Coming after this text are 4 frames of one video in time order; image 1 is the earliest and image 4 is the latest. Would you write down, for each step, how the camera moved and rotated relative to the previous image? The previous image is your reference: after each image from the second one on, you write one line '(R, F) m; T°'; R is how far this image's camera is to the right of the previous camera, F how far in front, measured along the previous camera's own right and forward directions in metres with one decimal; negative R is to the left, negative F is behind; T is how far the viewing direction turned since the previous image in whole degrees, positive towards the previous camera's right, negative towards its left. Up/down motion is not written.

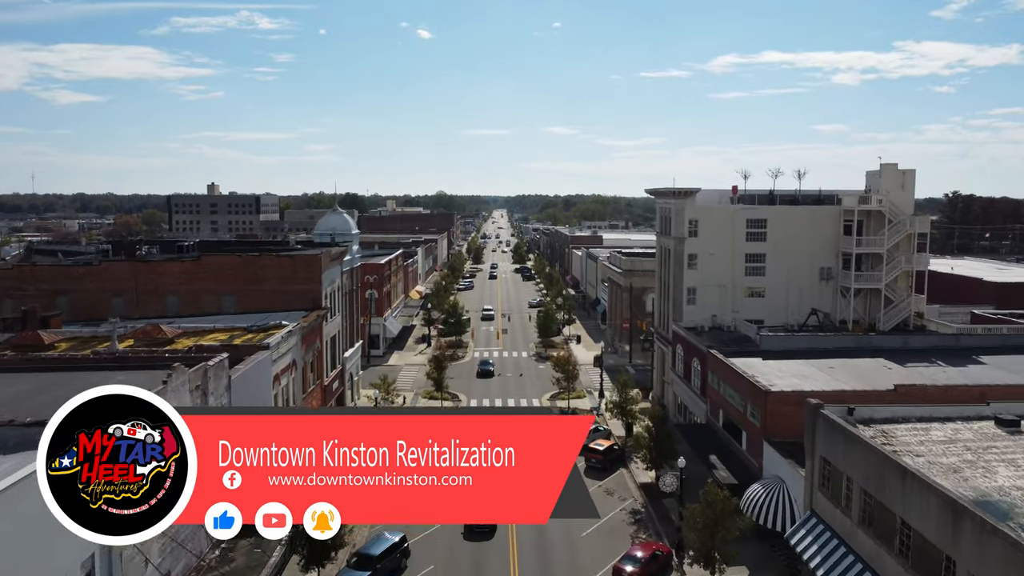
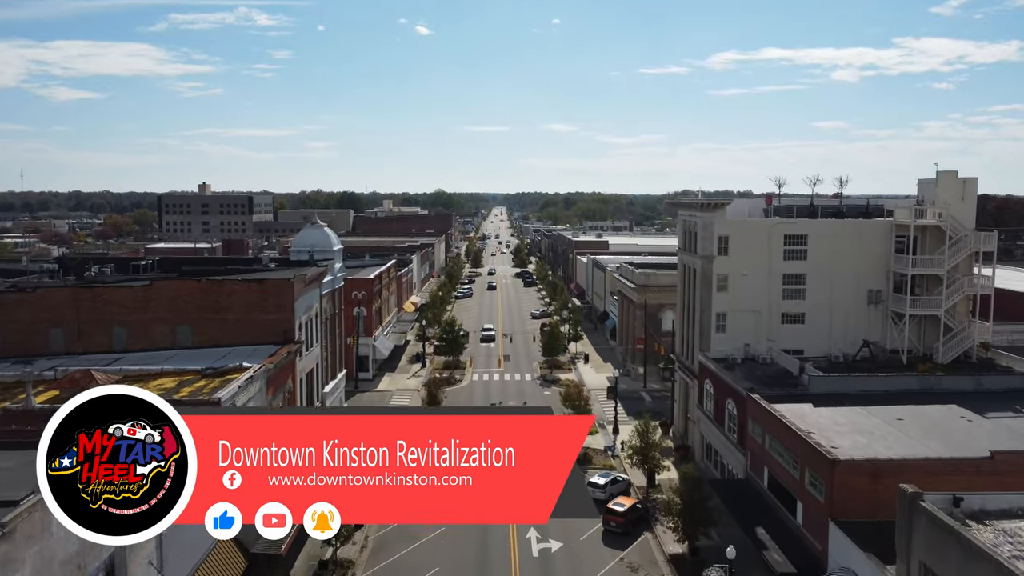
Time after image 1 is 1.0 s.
(-0.2, +6.0) m; 0°
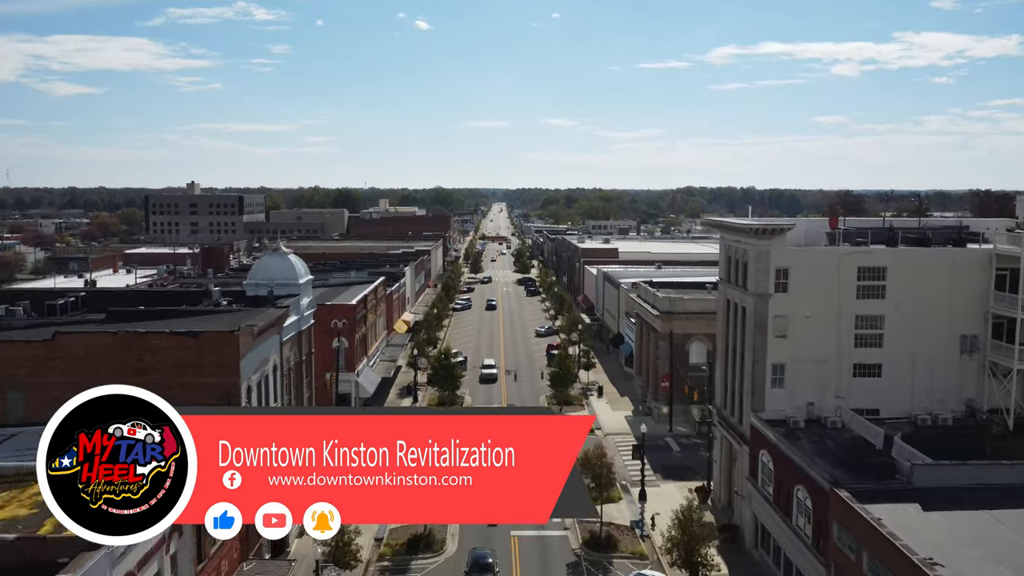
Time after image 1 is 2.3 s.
(-0.3, +8.1) m; 0°
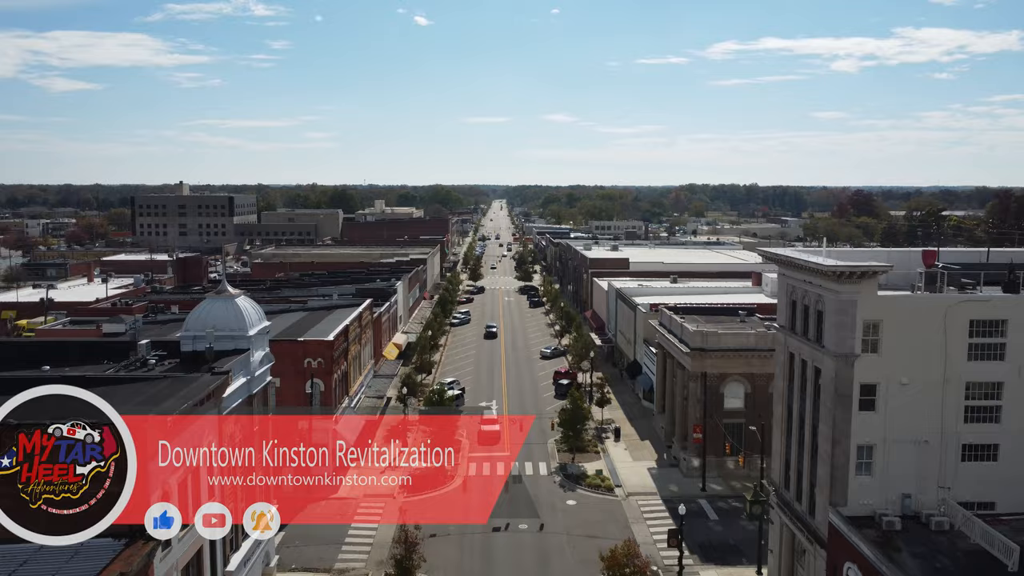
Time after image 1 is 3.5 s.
(-0.2, +7.7) m; 0°
